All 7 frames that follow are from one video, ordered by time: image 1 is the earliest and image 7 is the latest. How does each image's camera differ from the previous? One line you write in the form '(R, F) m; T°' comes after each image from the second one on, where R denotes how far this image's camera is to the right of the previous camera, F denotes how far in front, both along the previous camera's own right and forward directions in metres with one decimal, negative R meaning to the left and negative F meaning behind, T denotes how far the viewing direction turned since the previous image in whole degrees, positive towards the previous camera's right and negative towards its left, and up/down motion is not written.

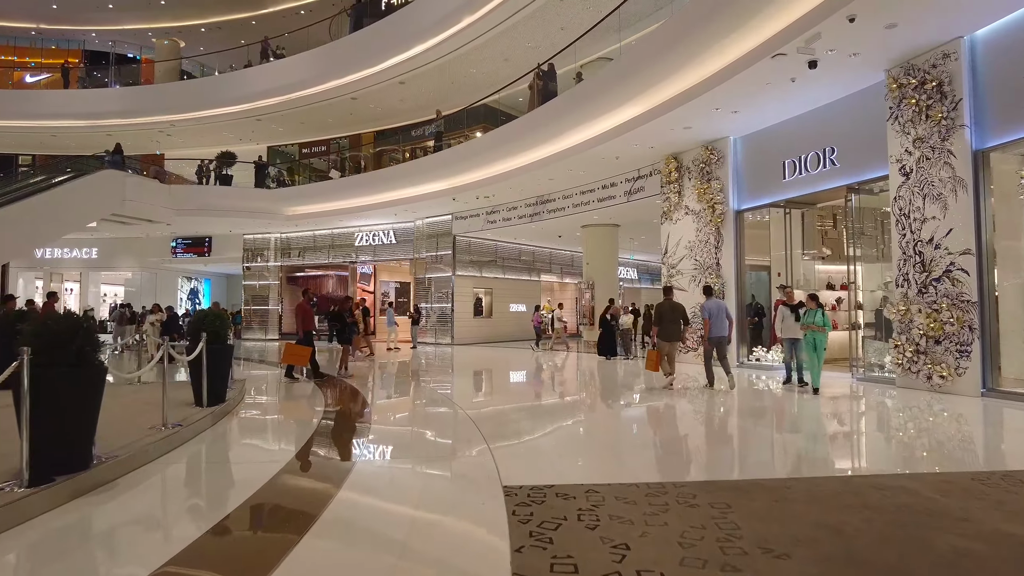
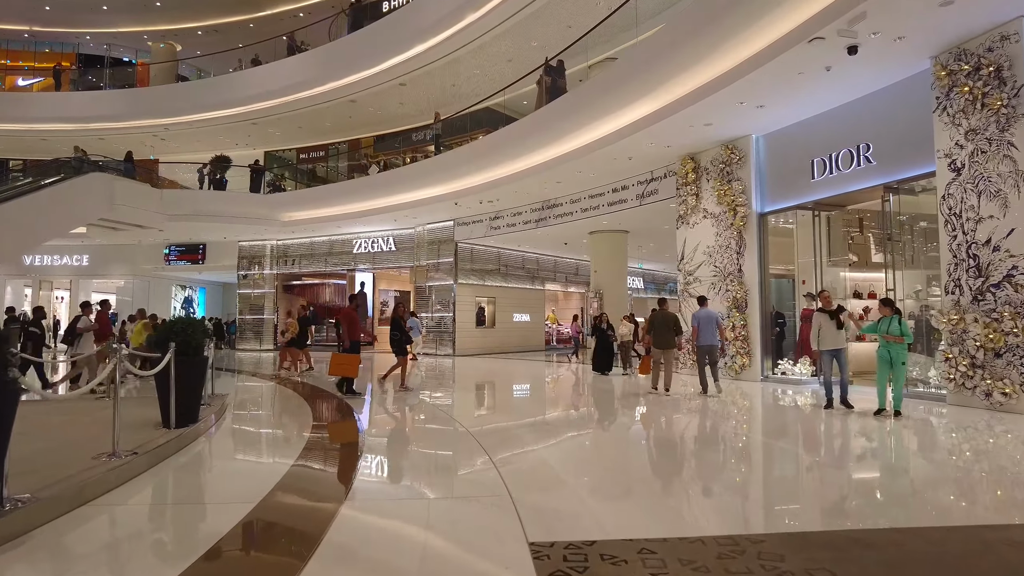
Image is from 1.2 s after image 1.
(-0.1, +0.6) m; 0°
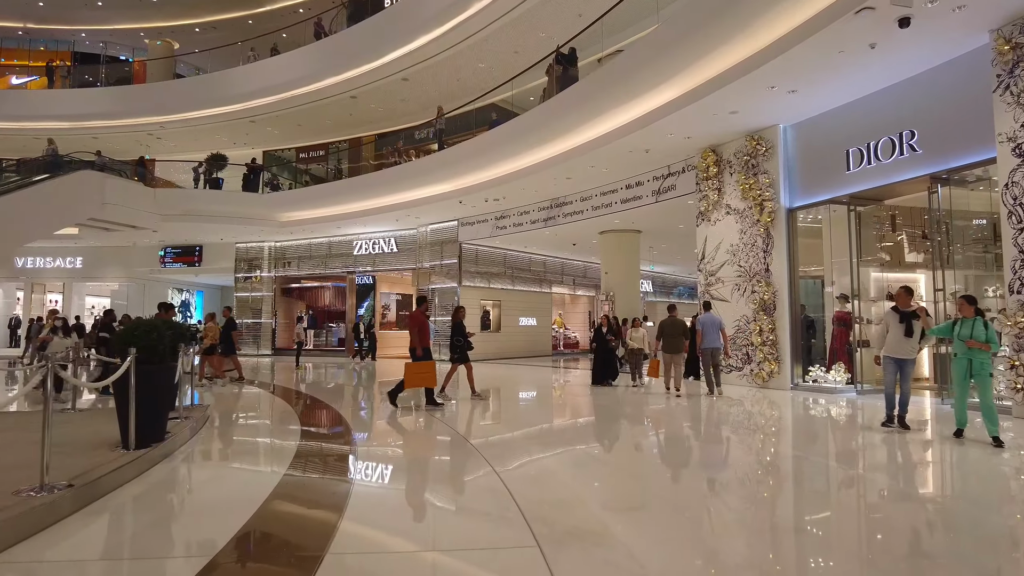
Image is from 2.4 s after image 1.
(-0.1, +0.6) m; 0°
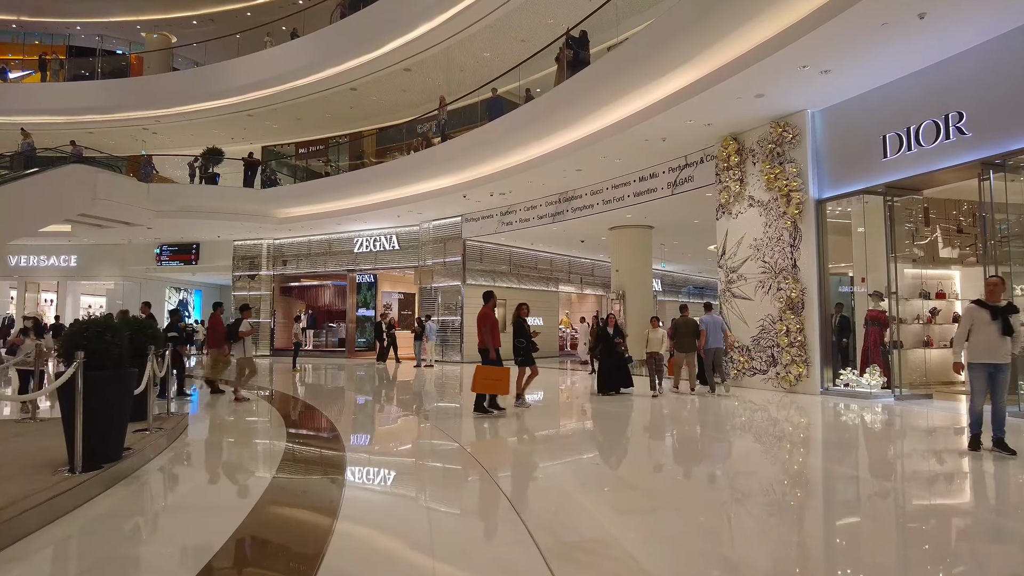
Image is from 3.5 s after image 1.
(-0.1, +0.5) m; 0°
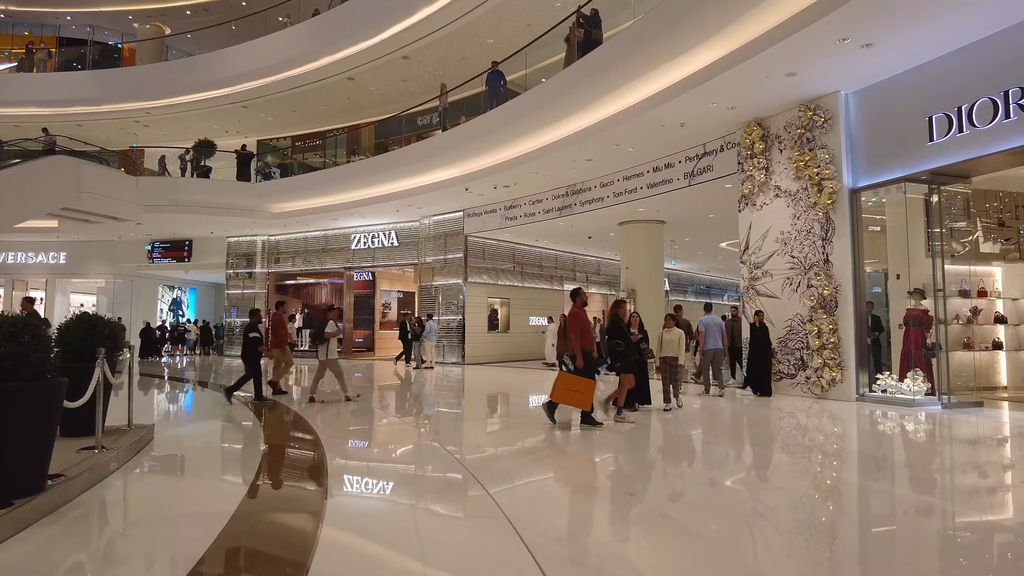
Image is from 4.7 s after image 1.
(-0.1, +0.6) m; 0°
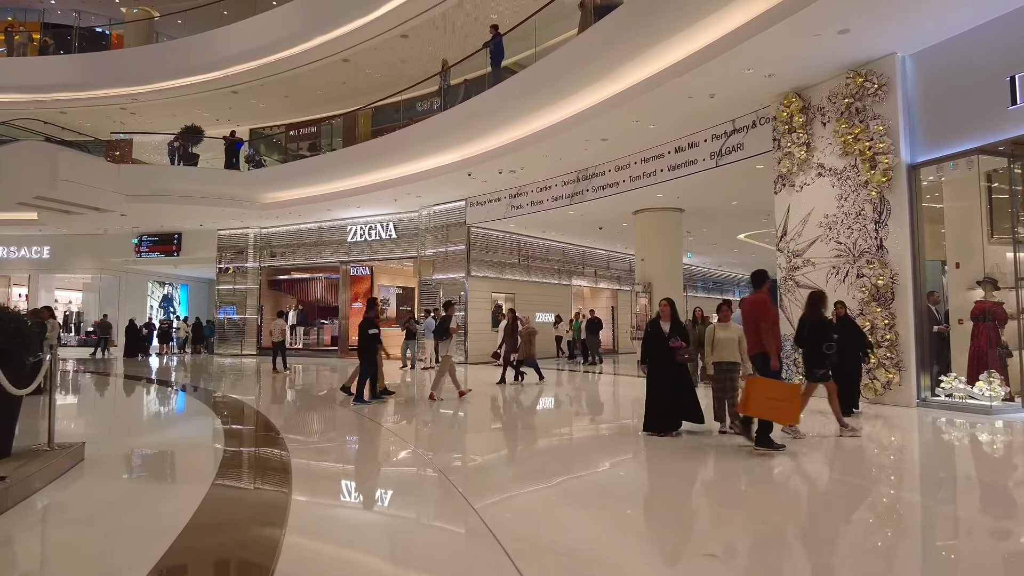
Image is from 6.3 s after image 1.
(-0.1, +0.8) m; 0°
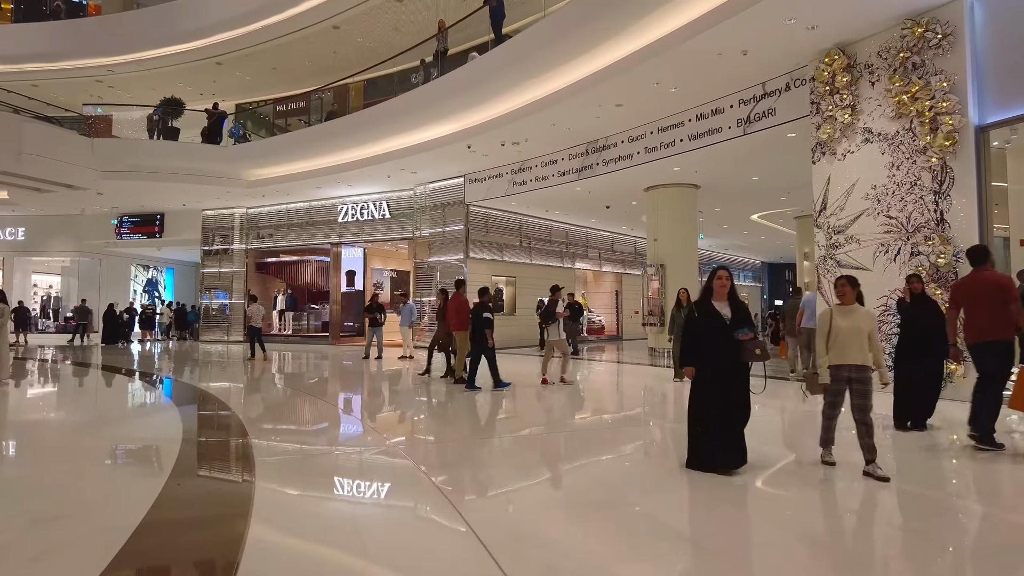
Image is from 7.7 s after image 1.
(-0.1, +0.7) m; 0°
